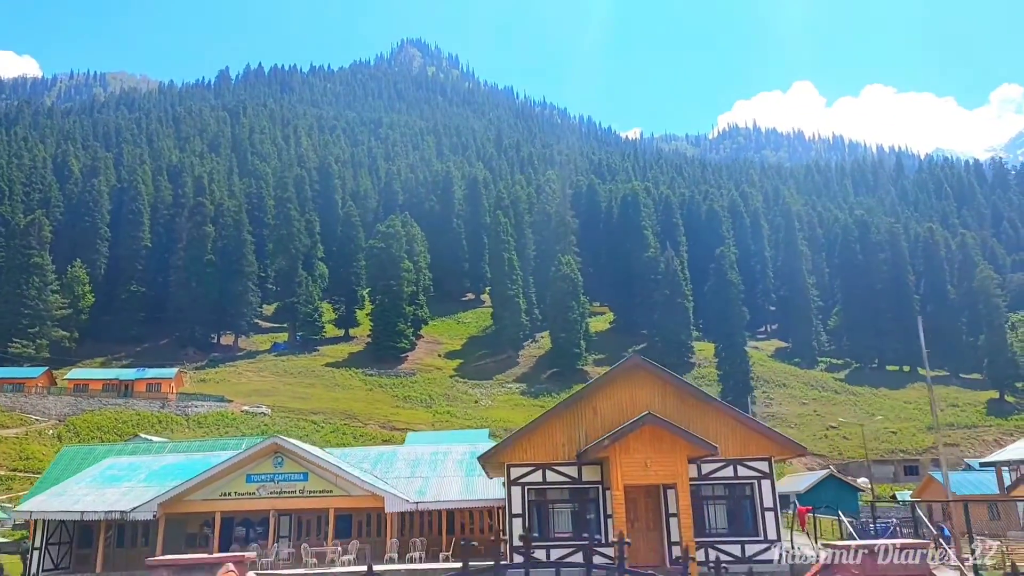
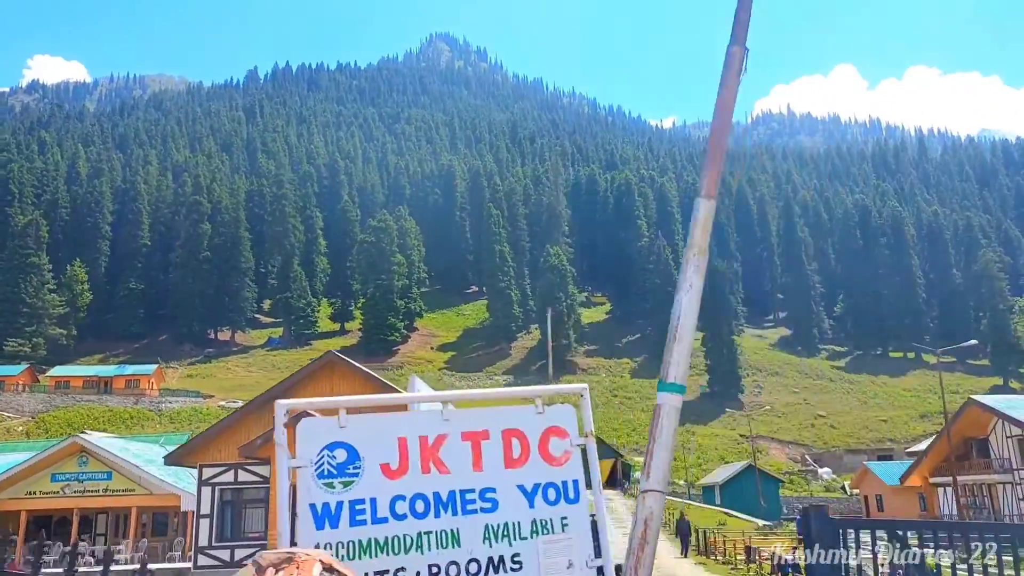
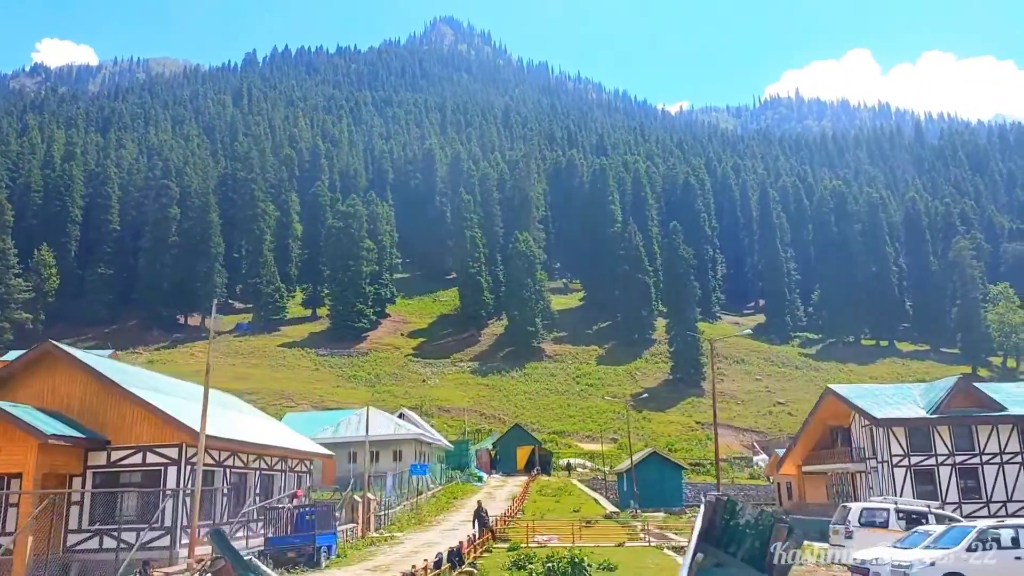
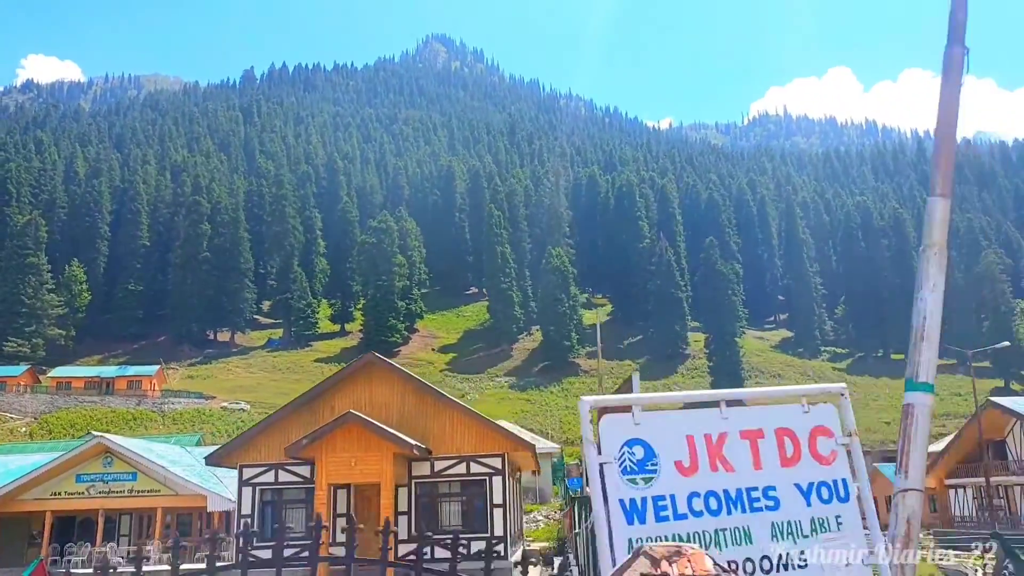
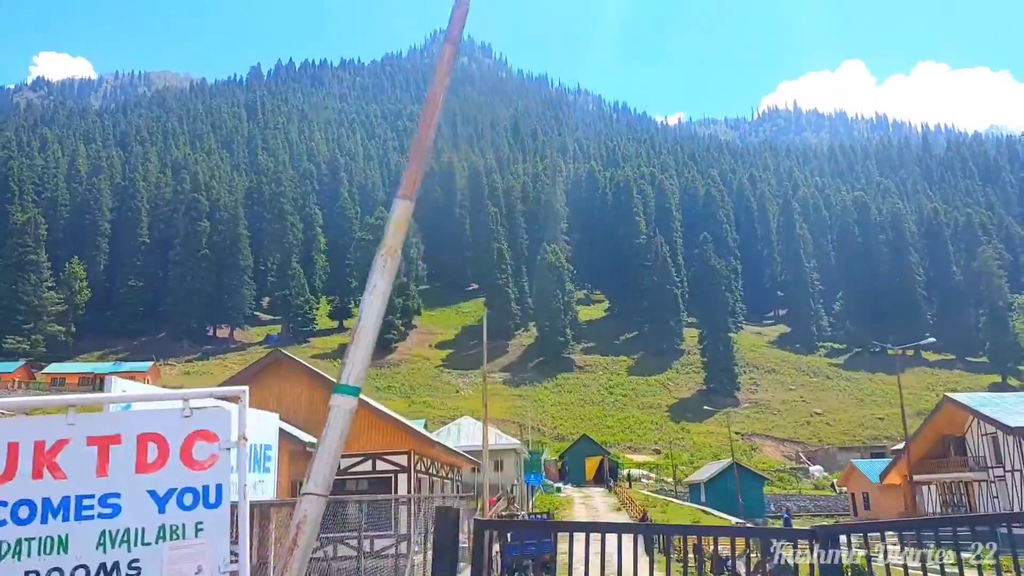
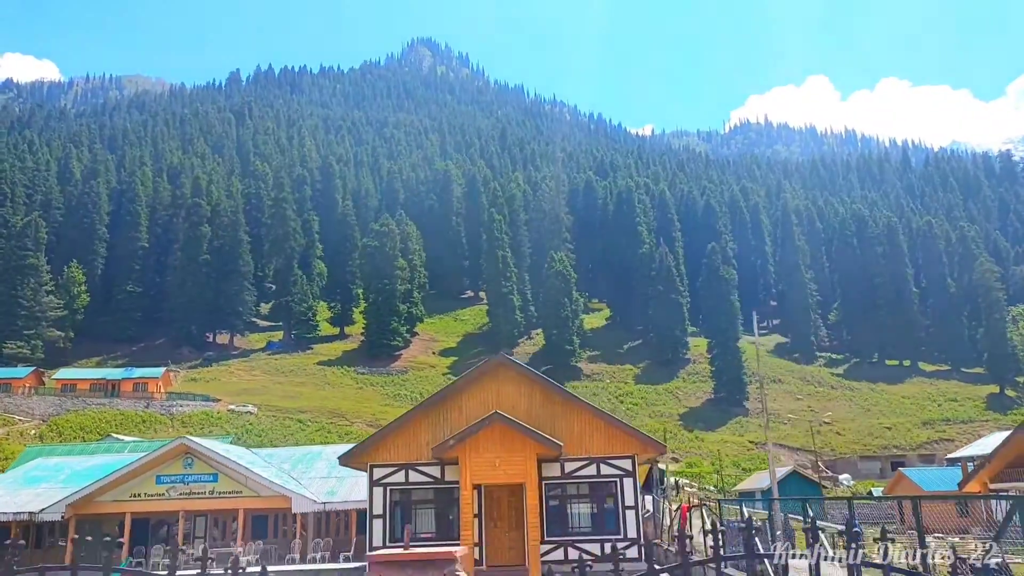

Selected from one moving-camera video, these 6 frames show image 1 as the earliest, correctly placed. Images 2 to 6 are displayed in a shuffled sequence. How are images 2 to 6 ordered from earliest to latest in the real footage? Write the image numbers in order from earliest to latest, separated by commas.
6, 4, 2, 5, 3
